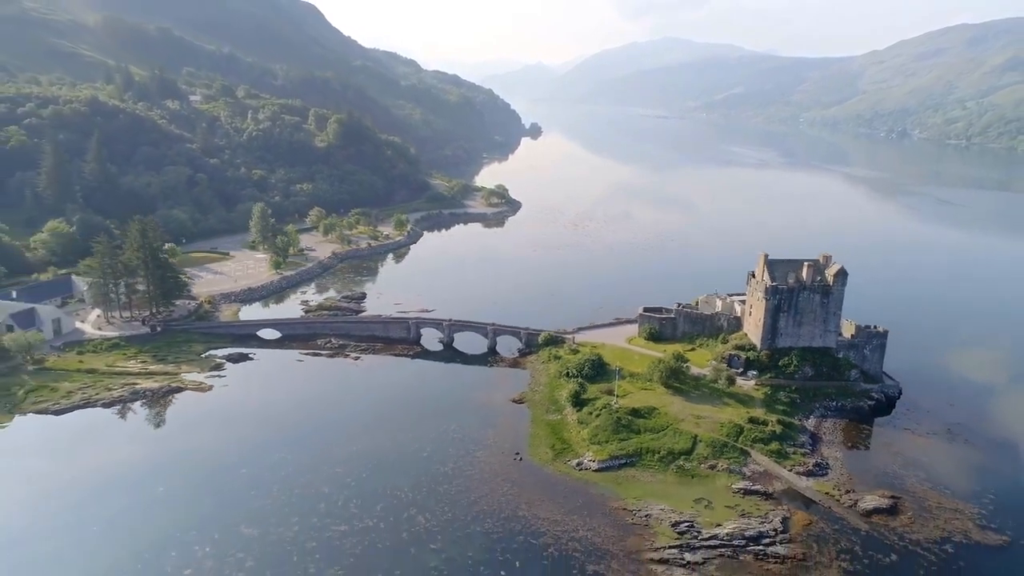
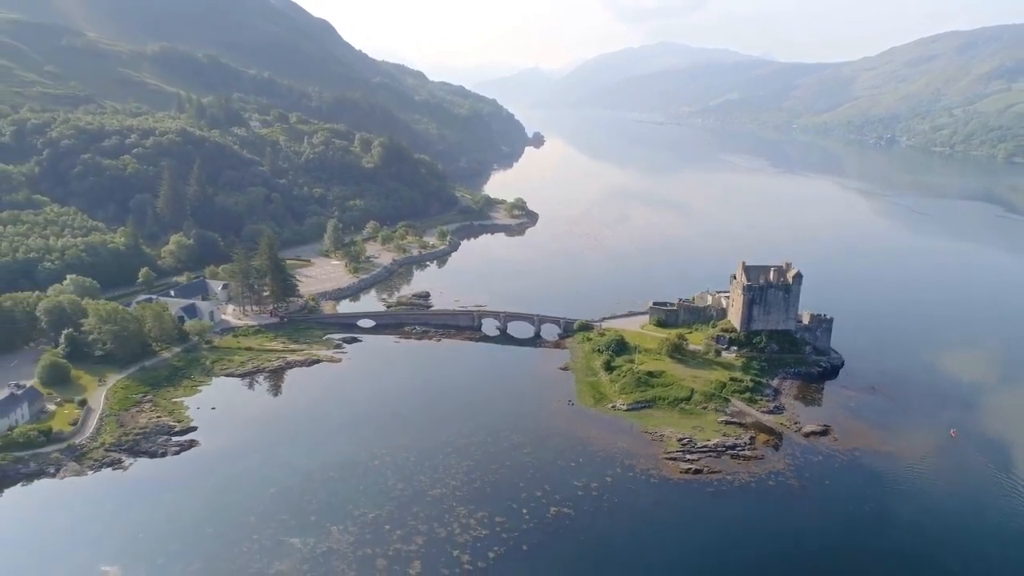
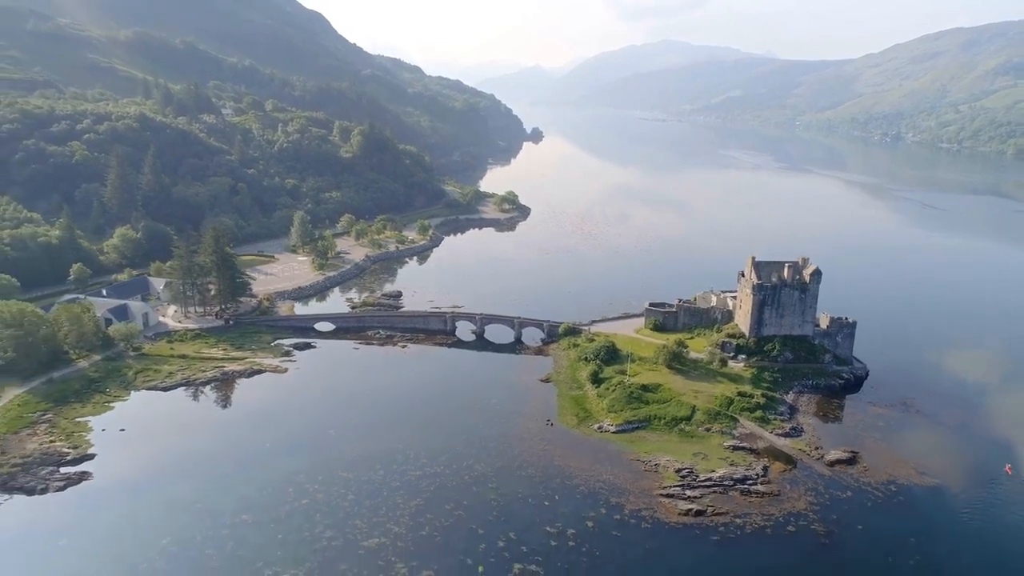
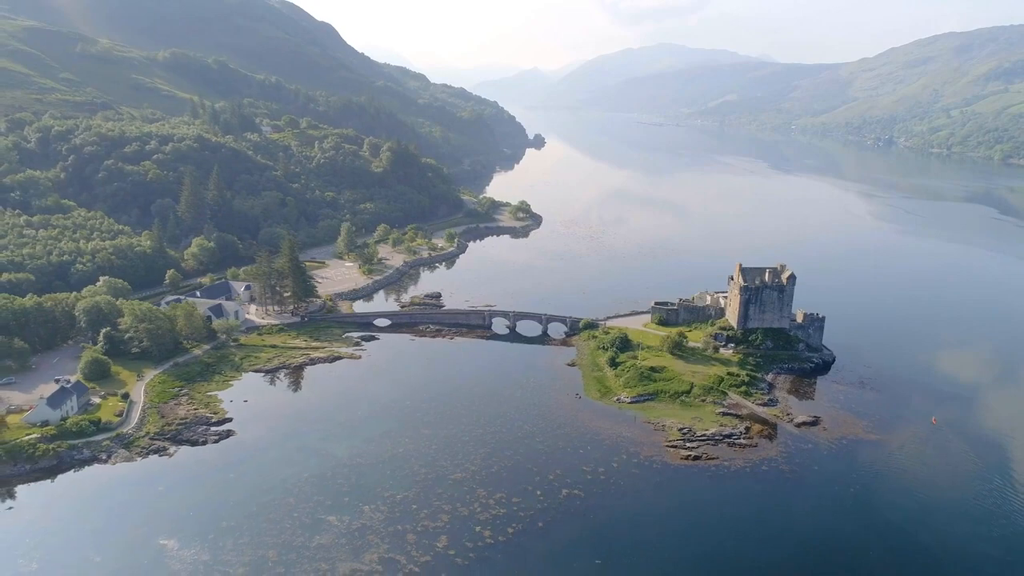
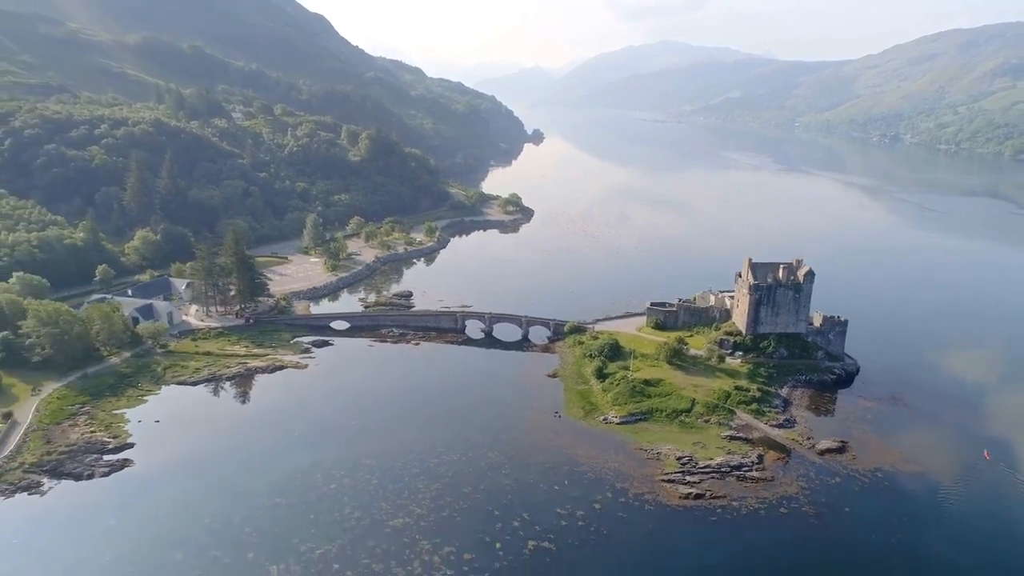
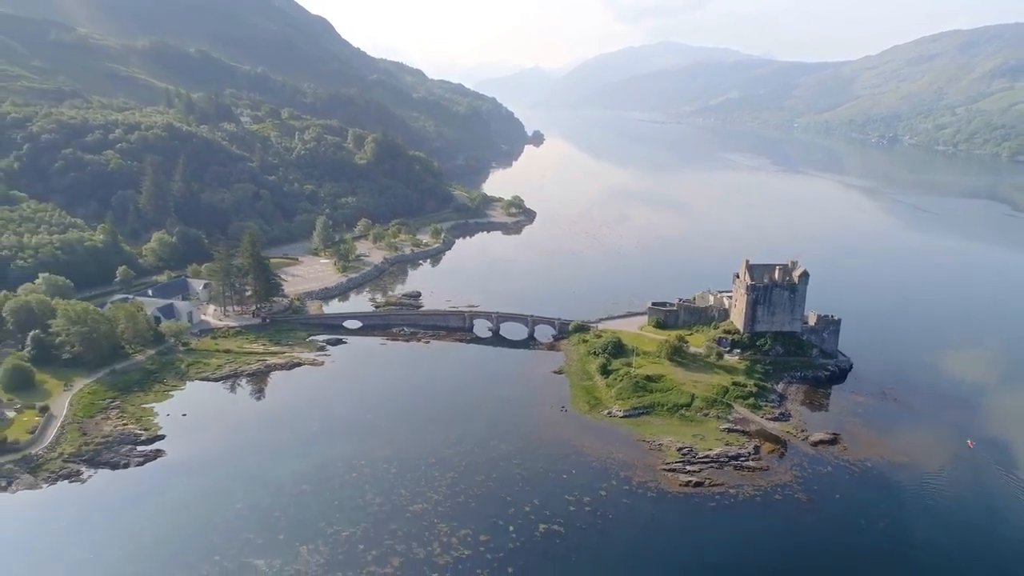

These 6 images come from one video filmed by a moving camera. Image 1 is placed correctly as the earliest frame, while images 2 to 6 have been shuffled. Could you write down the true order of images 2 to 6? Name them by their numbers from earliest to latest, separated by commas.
3, 5, 6, 2, 4
